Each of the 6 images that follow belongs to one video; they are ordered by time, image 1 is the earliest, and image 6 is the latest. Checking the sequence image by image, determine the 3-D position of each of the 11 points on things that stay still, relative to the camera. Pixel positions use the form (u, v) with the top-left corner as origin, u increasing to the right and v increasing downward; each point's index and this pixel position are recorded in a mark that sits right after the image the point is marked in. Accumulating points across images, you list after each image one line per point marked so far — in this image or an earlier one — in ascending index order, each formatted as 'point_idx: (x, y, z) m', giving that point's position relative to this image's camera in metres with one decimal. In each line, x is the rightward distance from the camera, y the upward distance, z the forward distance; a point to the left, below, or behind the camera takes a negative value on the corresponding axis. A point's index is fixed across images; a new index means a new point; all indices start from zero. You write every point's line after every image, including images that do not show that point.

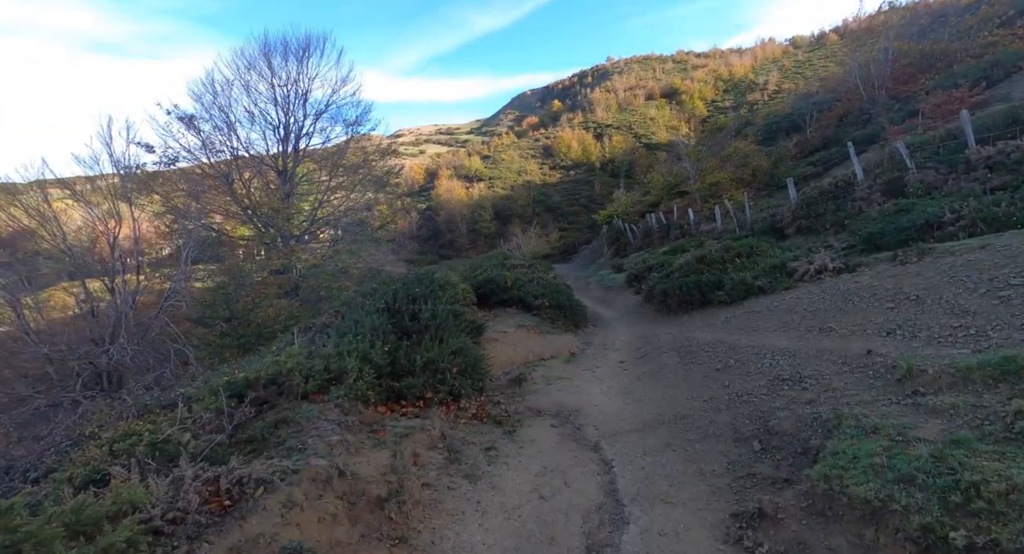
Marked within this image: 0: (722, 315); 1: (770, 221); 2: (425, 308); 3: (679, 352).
0: (+4.0, -0.8, +9.6) m
1: (+8.6, +1.8, +16.6) m
2: (-1.3, -0.5, +7.2) m
3: (+2.7, -1.2, +8.0) m
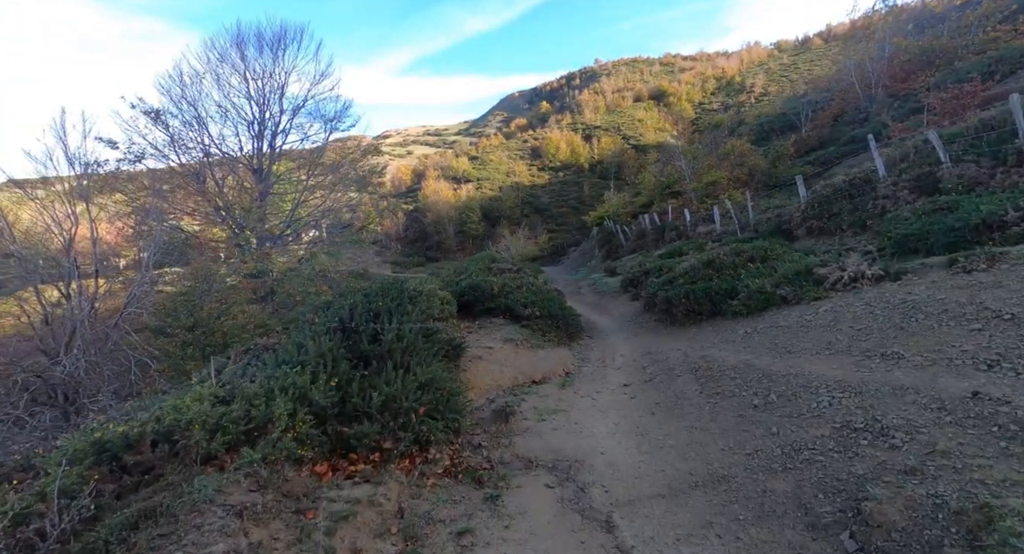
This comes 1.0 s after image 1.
0: (+3.8, -0.9, +8.3) m
1: (+8.2, +1.6, +15.4) m
2: (-1.5, -0.6, +5.8) m
3: (+2.5, -1.4, +6.7) m
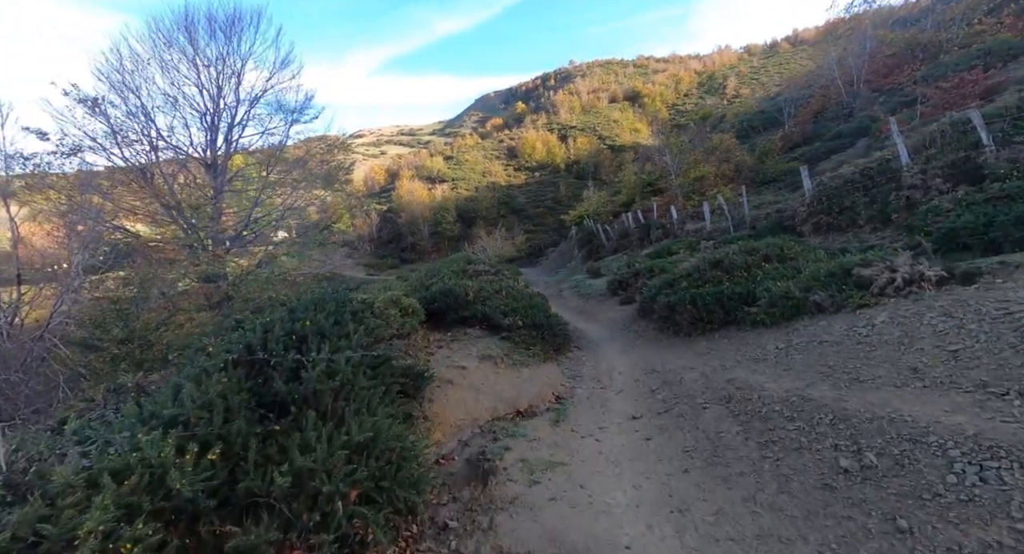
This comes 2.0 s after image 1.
0: (+3.5, -1.0, +6.8) m
1: (+7.6, +1.6, +14.1) m
2: (-1.6, -0.7, +4.1) m
3: (+2.3, -1.4, +5.2) m
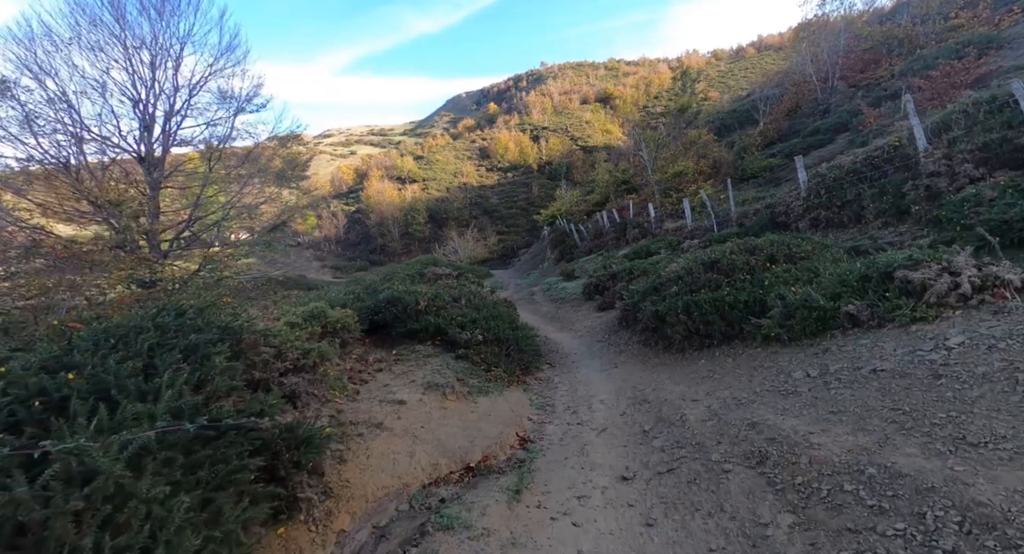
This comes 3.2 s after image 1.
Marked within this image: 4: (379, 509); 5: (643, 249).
0: (+3.0, -1.0, +5.3) m
1: (+6.6, +1.5, +12.8) m
2: (-2.0, -0.8, +2.3) m
3: (+1.8, -1.5, +3.6) m
4: (-1.1, -1.9, +4.1) m
5: (+4.5, +0.9, +16.7) m
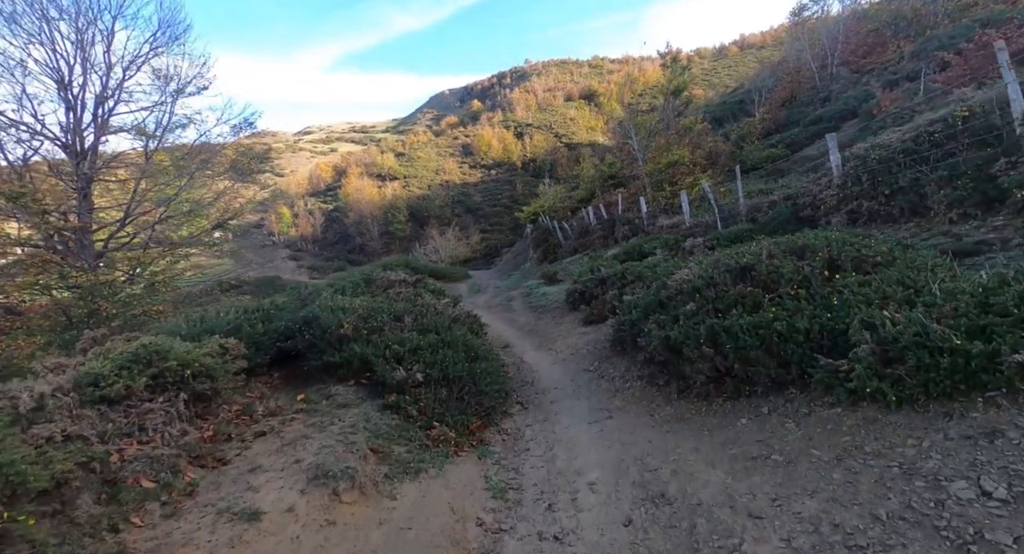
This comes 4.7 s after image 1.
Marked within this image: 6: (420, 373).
0: (+2.5, -1.2, +2.9) m
1: (+5.9, +1.4, +10.5) m
2: (-2.4, -1.0, -0.3) m
3: (+1.4, -1.6, +1.2) m
4: (-1.5, -2.1, +1.6) m
5: (+3.6, +0.8, +14.4) m
6: (-1.2, -1.2, +6.2) m
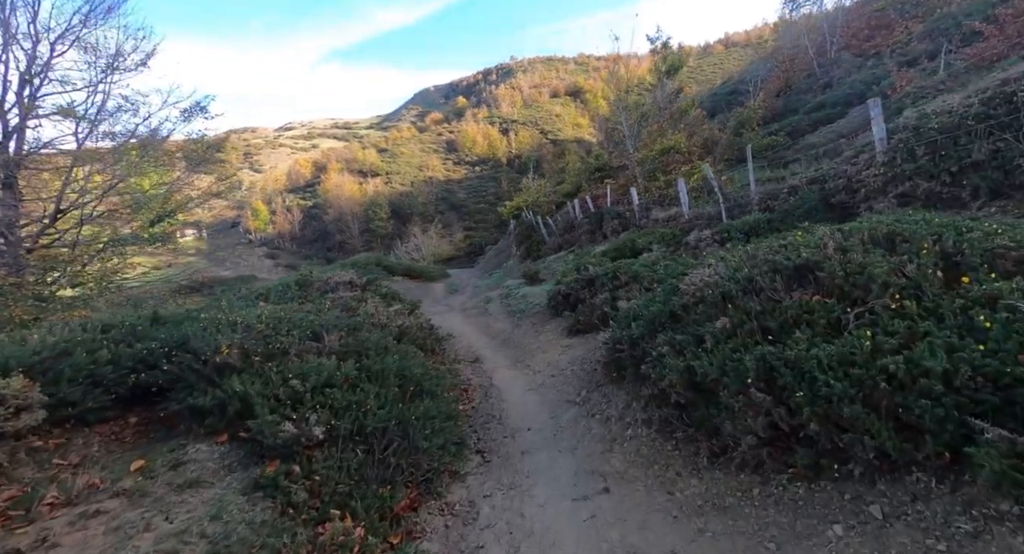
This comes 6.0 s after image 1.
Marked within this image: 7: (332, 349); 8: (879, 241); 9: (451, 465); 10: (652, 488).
0: (+2.1, -1.2, +0.9) m
1: (+5.4, +1.4, +8.6) m
2: (-2.7, -1.0, -2.4) m
3: (+1.1, -1.7, -0.9) m
4: (-1.8, -2.2, -0.5) m
5: (+3.0, +0.8, +12.4) m
6: (-1.6, -1.2, +4.1) m
7: (-2.1, -0.8, +5.6) m
8: (+3.1, +0.3, +4.1) m
9: (-0.6, -1.7, +4.7) m
10: (+1.1, -1.6, +3.7) m
